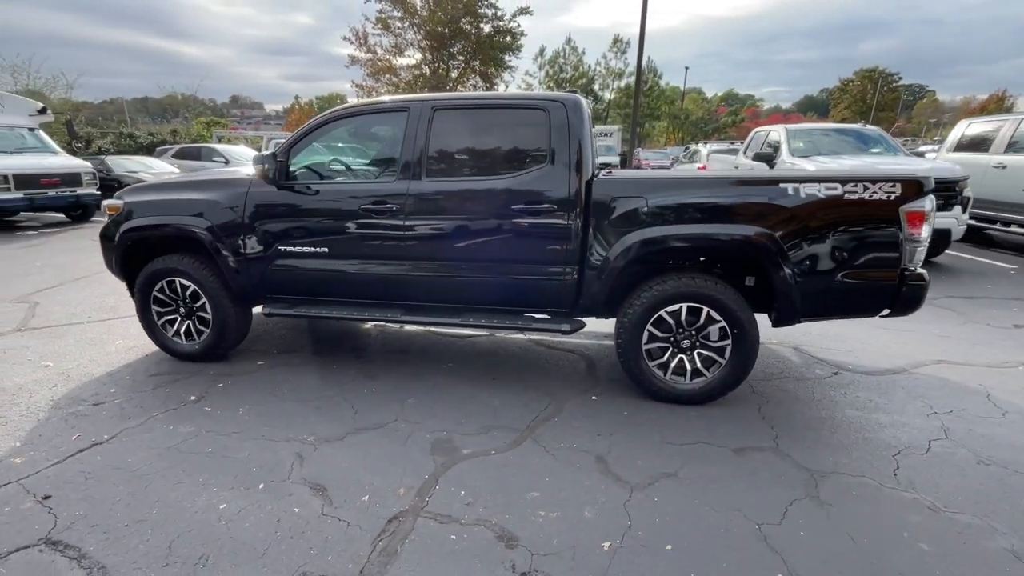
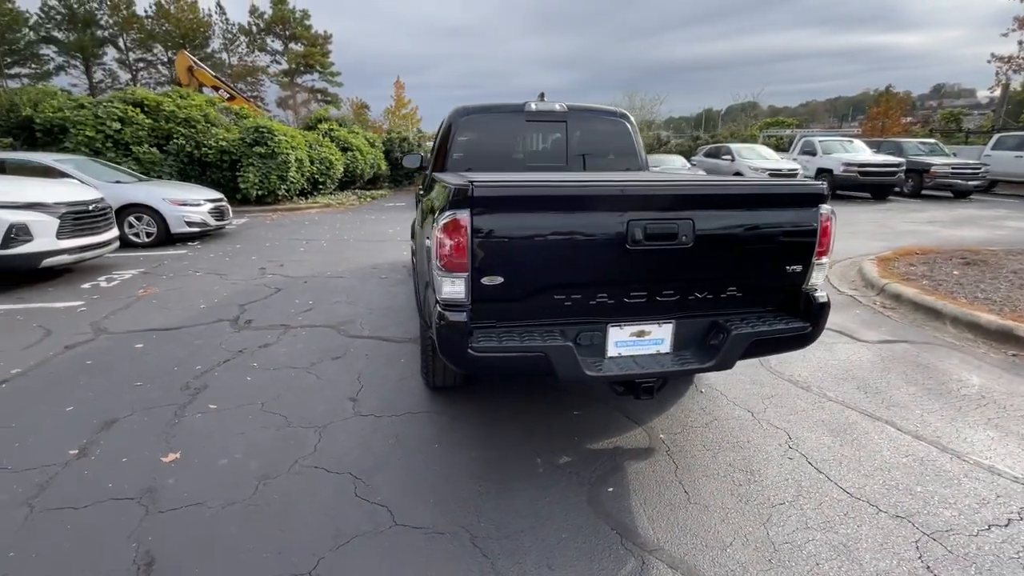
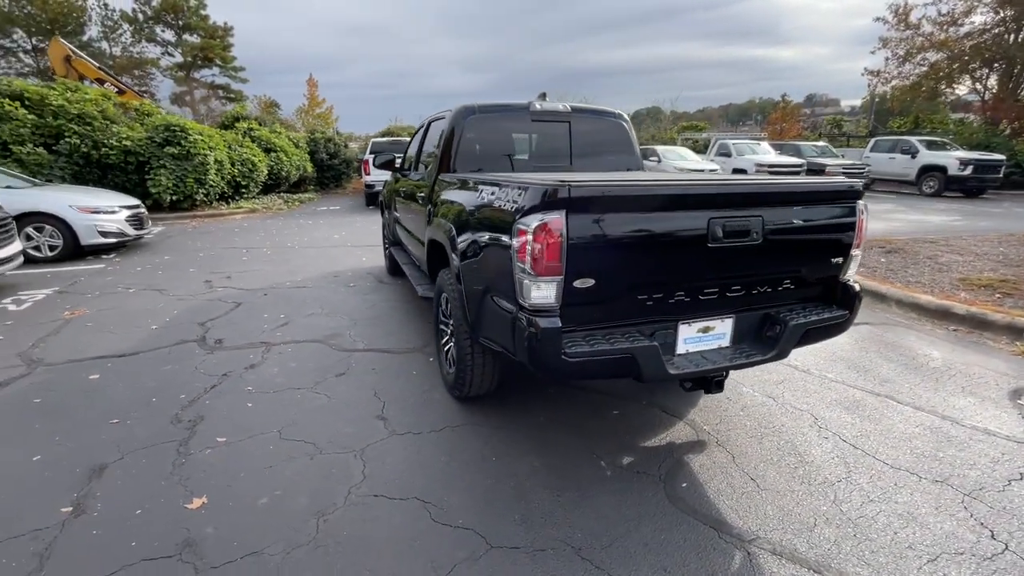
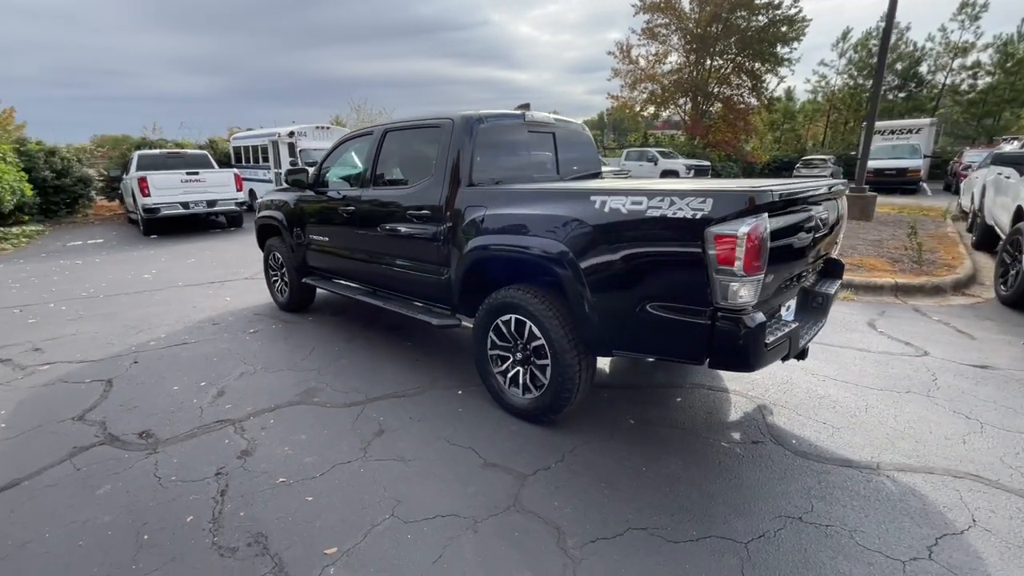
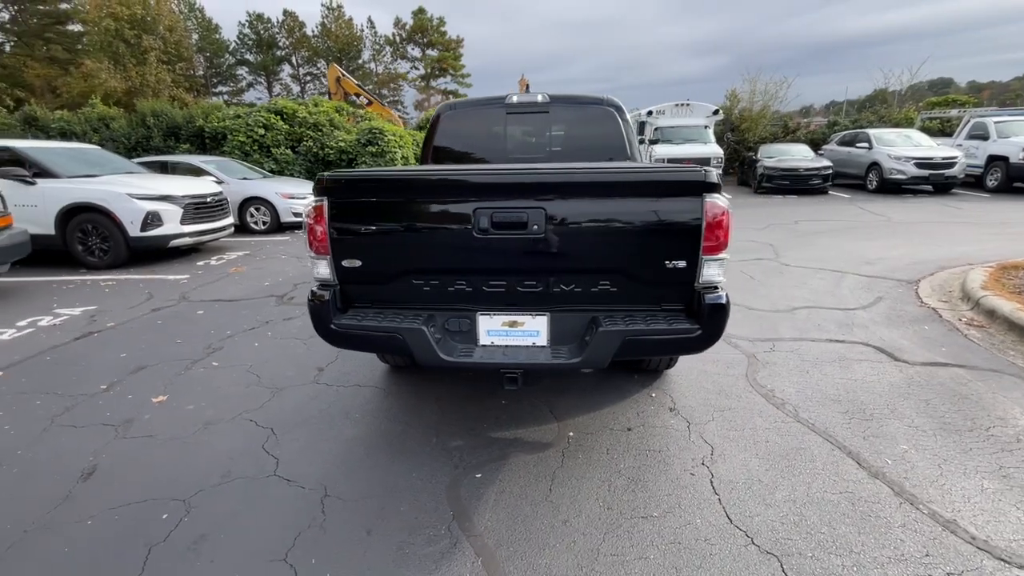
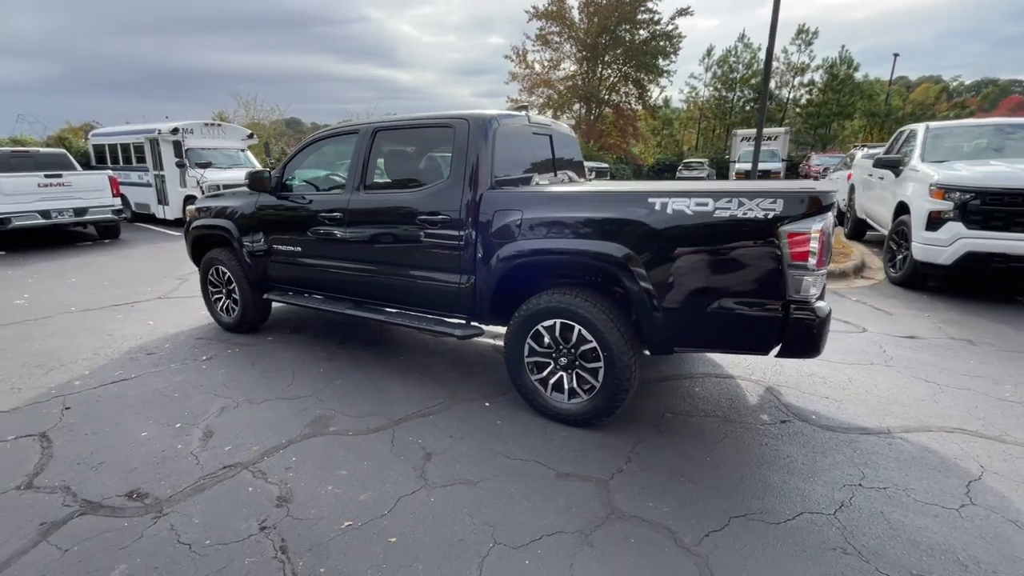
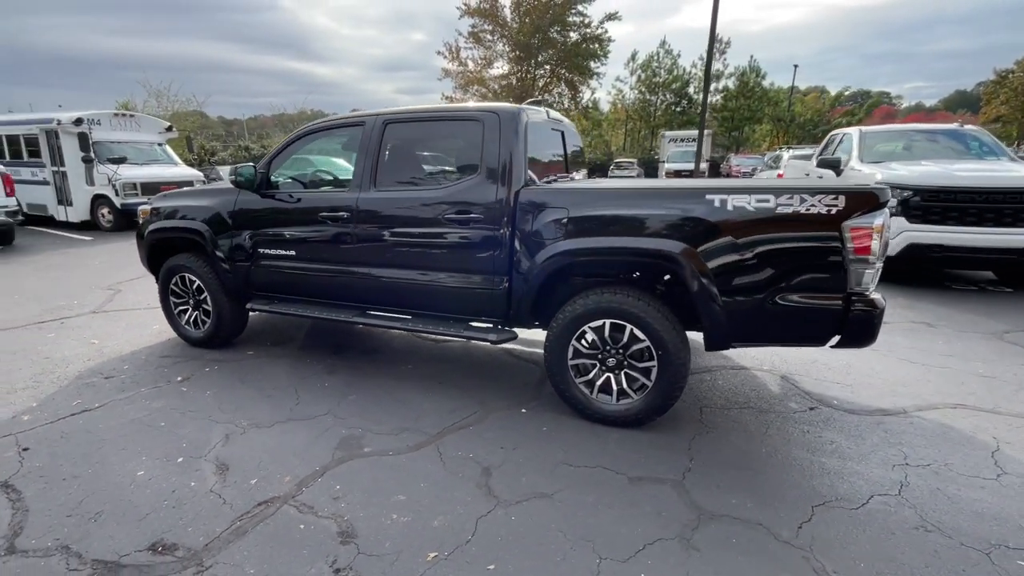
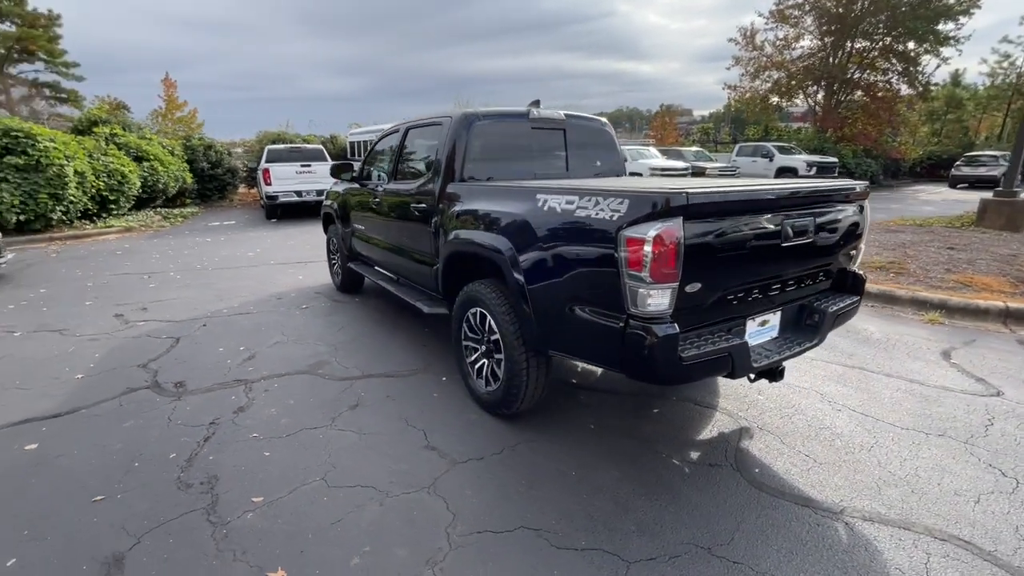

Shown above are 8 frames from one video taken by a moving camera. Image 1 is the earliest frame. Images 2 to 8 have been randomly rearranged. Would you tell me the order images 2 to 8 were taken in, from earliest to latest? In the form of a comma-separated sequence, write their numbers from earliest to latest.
7, 6, 4, 8, 3, 2, 5
